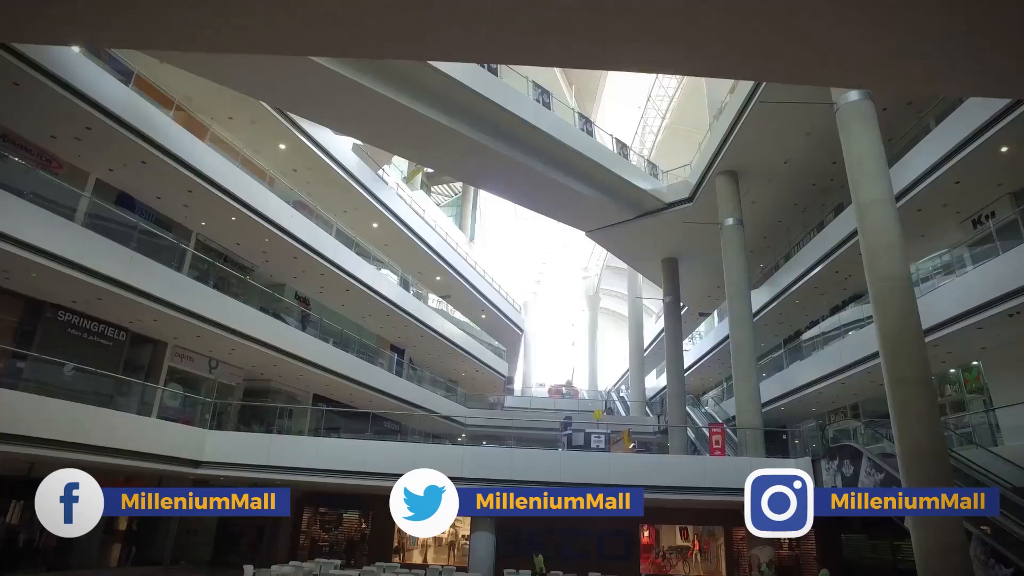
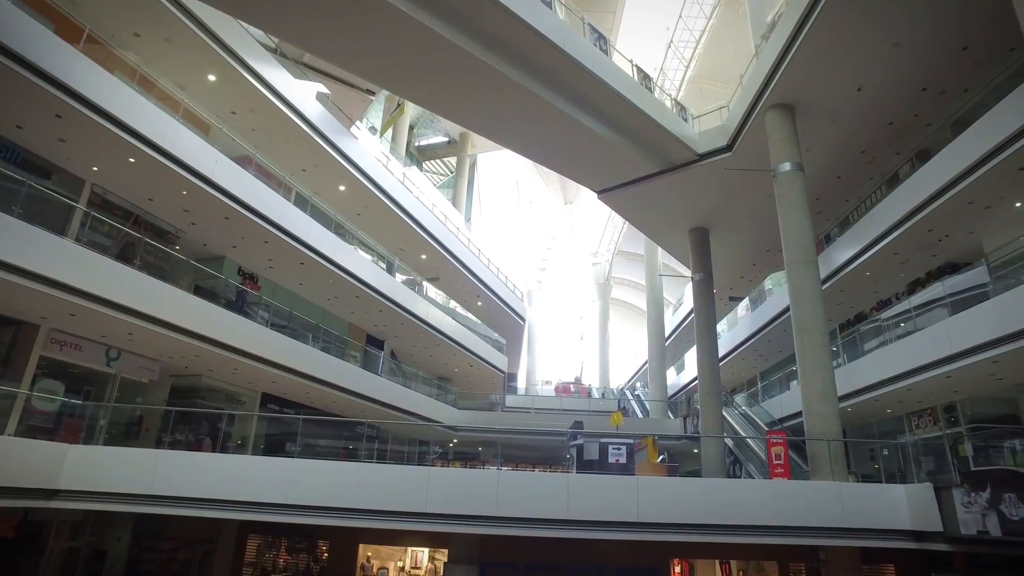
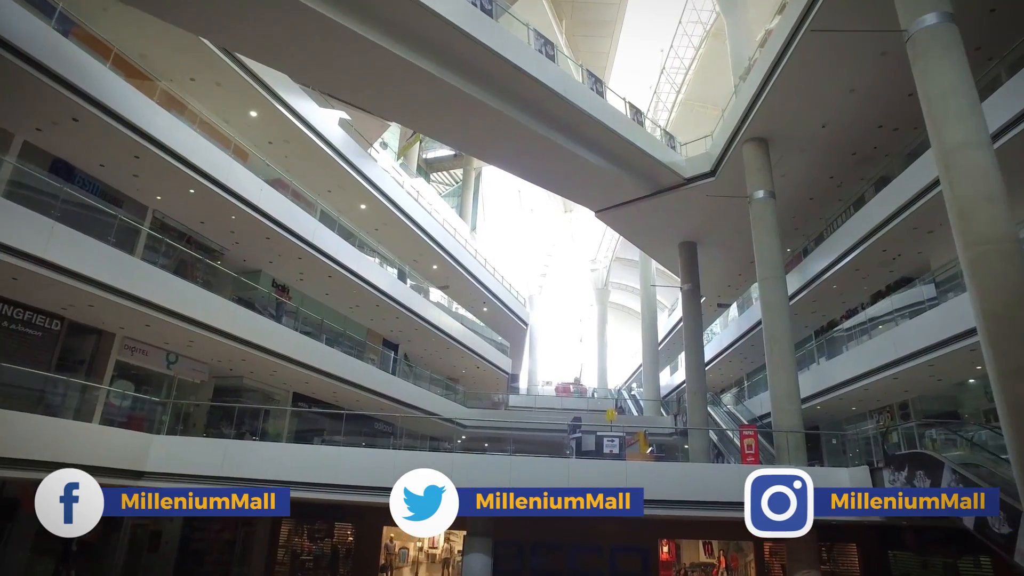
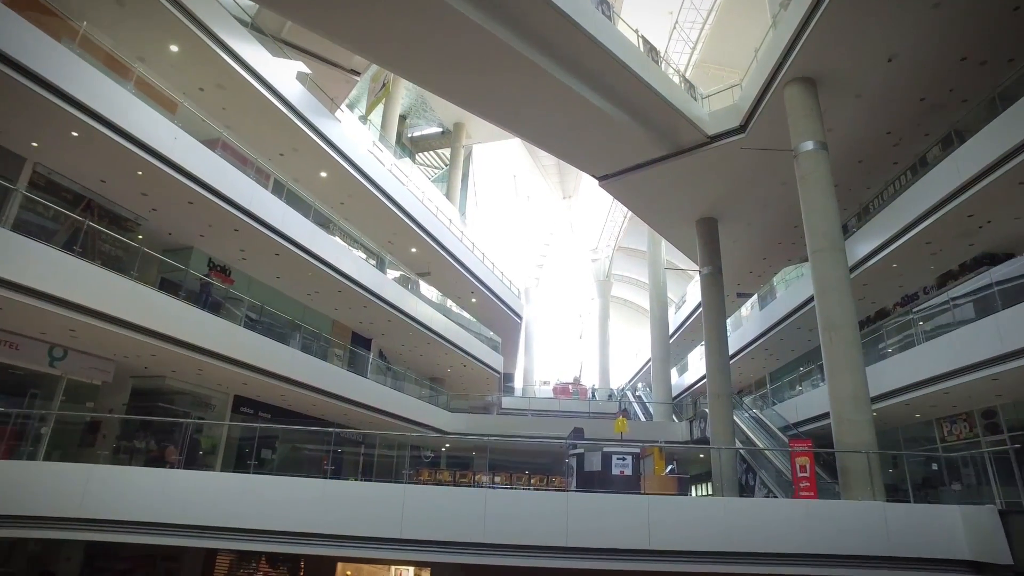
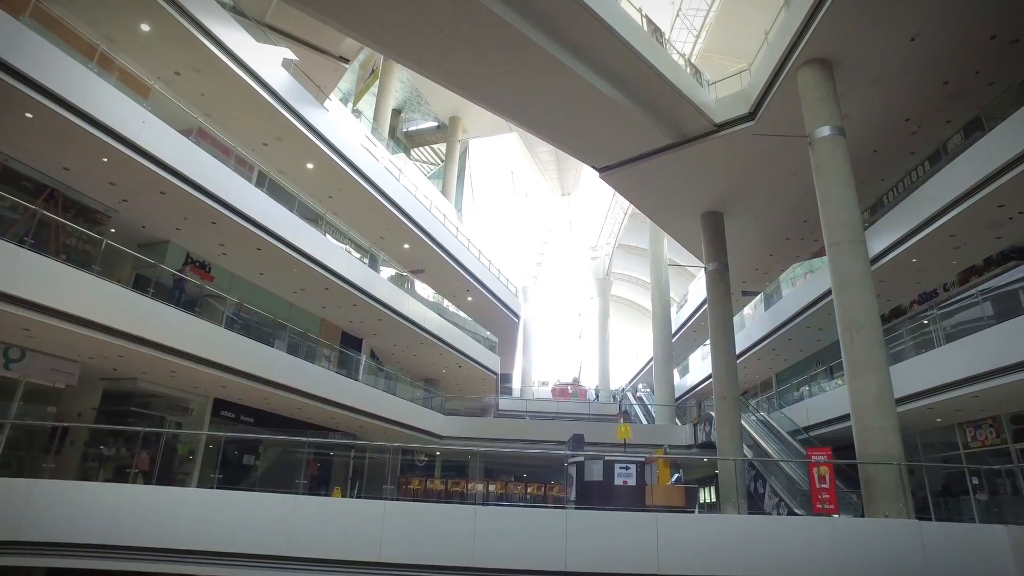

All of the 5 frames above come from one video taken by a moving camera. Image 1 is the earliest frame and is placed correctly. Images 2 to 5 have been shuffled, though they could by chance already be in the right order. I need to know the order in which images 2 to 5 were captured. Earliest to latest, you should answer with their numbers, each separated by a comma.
3, 2, 4, 5
